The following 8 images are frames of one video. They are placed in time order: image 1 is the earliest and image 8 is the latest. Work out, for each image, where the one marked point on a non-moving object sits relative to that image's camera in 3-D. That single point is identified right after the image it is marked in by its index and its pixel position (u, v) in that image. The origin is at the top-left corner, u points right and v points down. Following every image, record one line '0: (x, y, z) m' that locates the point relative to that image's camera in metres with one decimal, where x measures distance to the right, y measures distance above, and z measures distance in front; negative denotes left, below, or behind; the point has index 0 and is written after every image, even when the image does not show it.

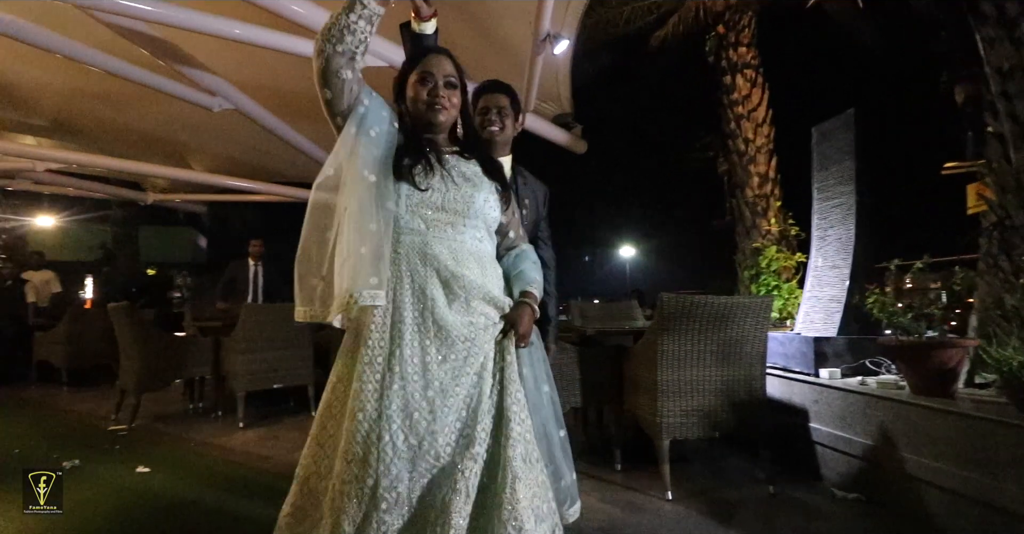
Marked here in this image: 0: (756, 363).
0: (+1.2, -0.5, +3.0) m
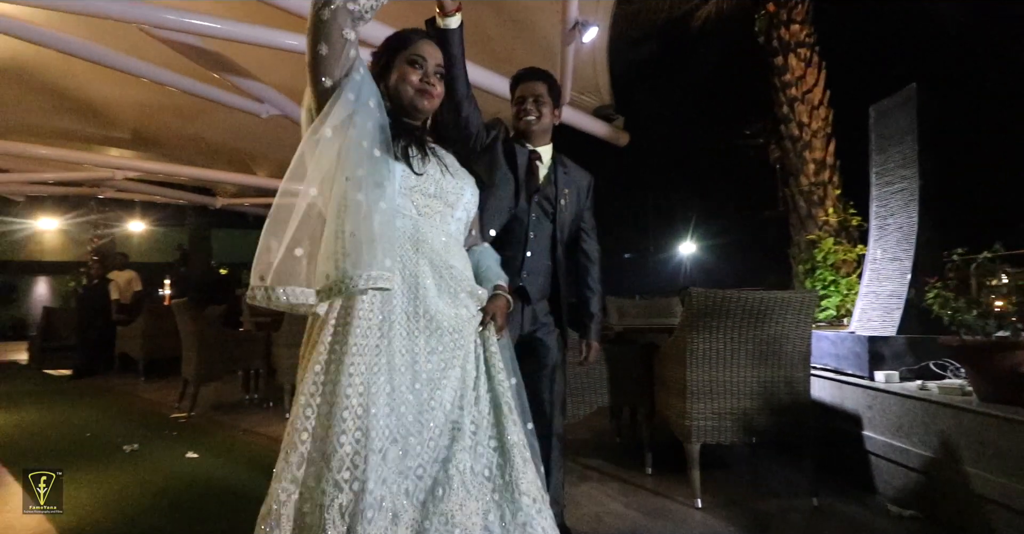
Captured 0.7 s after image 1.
0: (+1.3, -0.4, +2.8) m
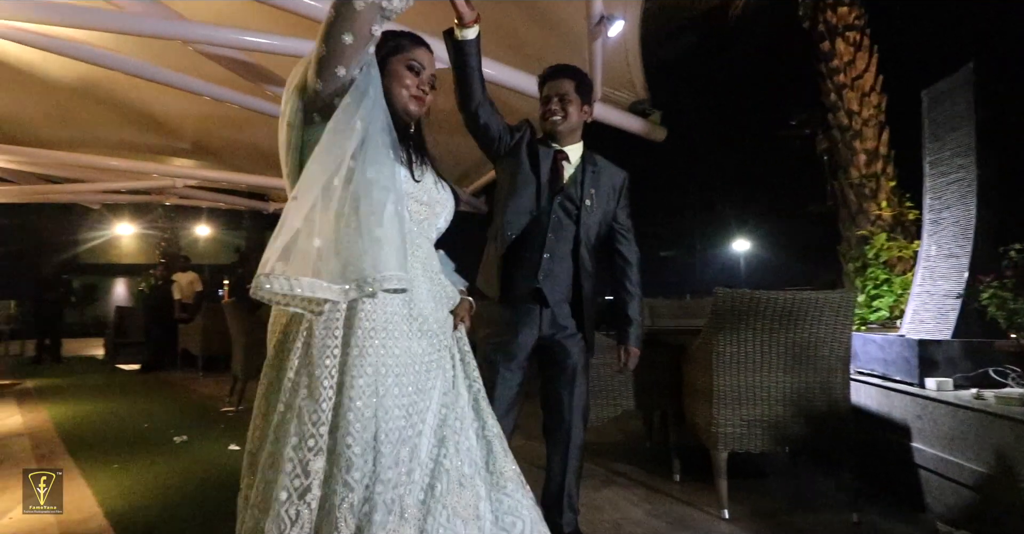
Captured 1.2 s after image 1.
0: (+1.4, -0.4, +2.6) m
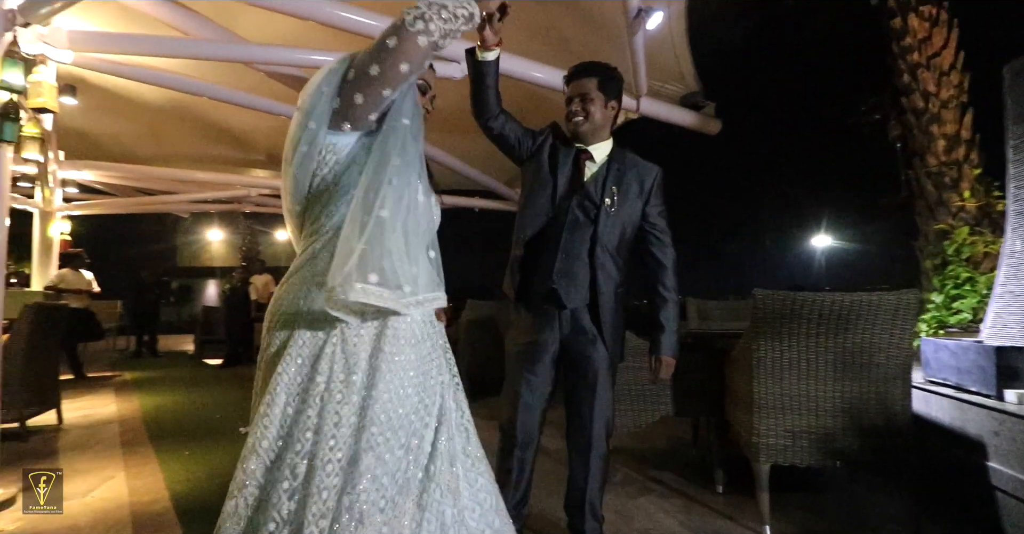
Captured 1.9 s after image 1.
0: (+1.5, -0.4, +2.4) m
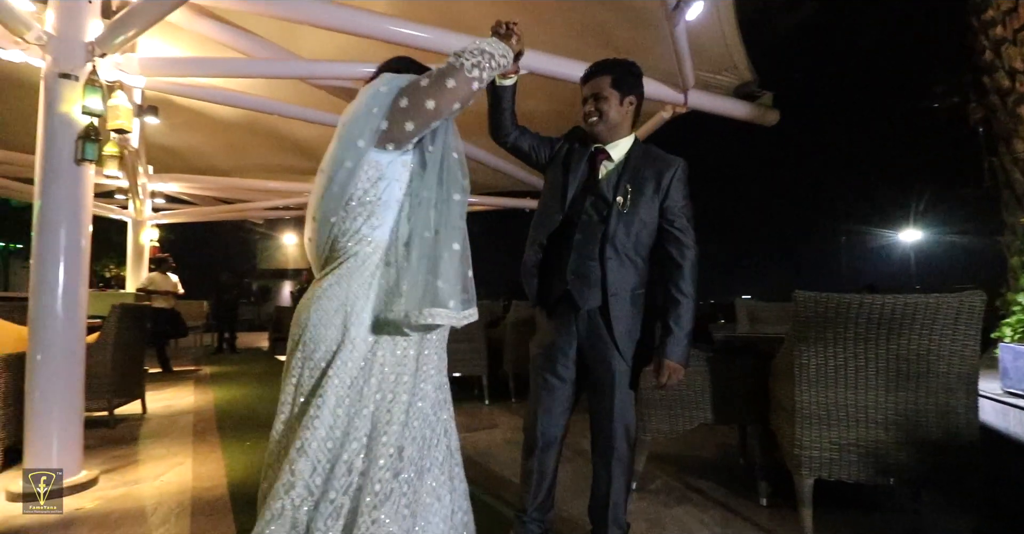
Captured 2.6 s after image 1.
0: (+1.5, -0.4, +2.1) m
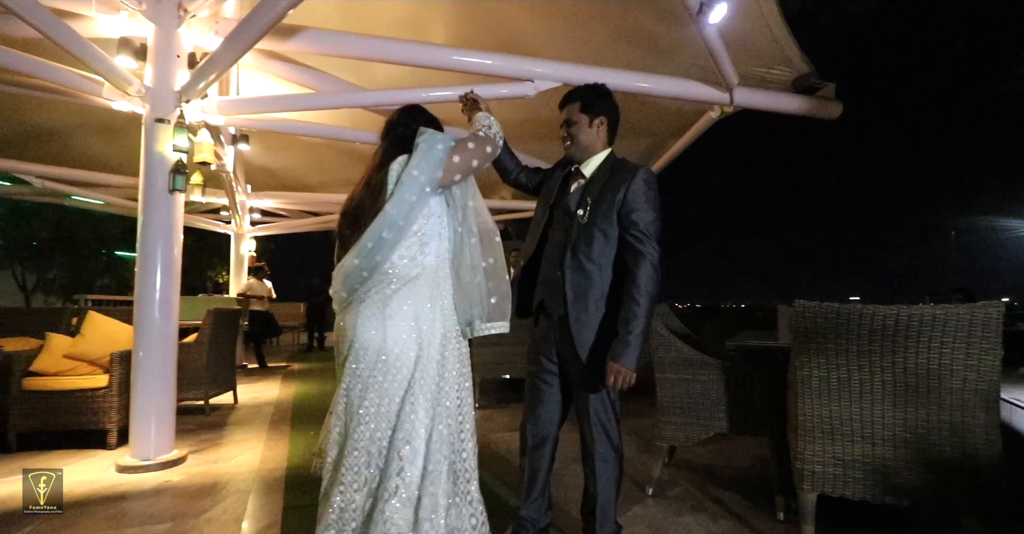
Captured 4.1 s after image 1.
0: (+1.5, -0.4, +2.0) m
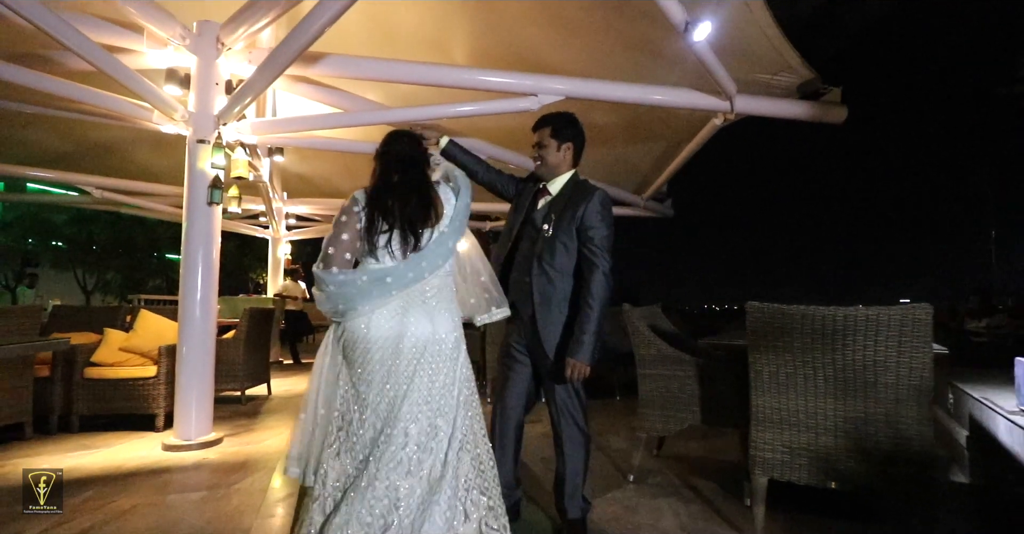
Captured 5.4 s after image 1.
0: (+1.4, -0.5, +2.2) m
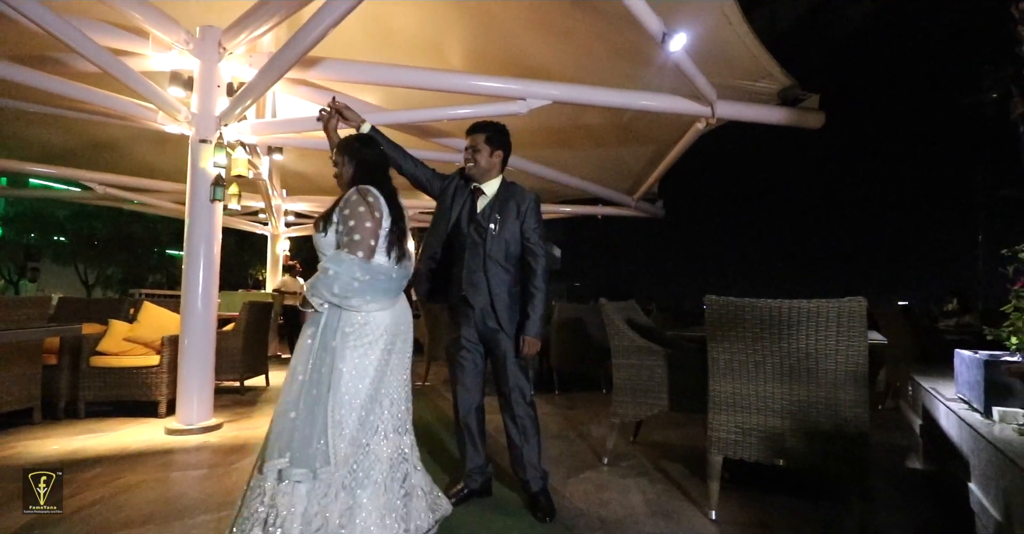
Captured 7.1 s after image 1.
0: (+1.3, -0.4, +2.4) m
